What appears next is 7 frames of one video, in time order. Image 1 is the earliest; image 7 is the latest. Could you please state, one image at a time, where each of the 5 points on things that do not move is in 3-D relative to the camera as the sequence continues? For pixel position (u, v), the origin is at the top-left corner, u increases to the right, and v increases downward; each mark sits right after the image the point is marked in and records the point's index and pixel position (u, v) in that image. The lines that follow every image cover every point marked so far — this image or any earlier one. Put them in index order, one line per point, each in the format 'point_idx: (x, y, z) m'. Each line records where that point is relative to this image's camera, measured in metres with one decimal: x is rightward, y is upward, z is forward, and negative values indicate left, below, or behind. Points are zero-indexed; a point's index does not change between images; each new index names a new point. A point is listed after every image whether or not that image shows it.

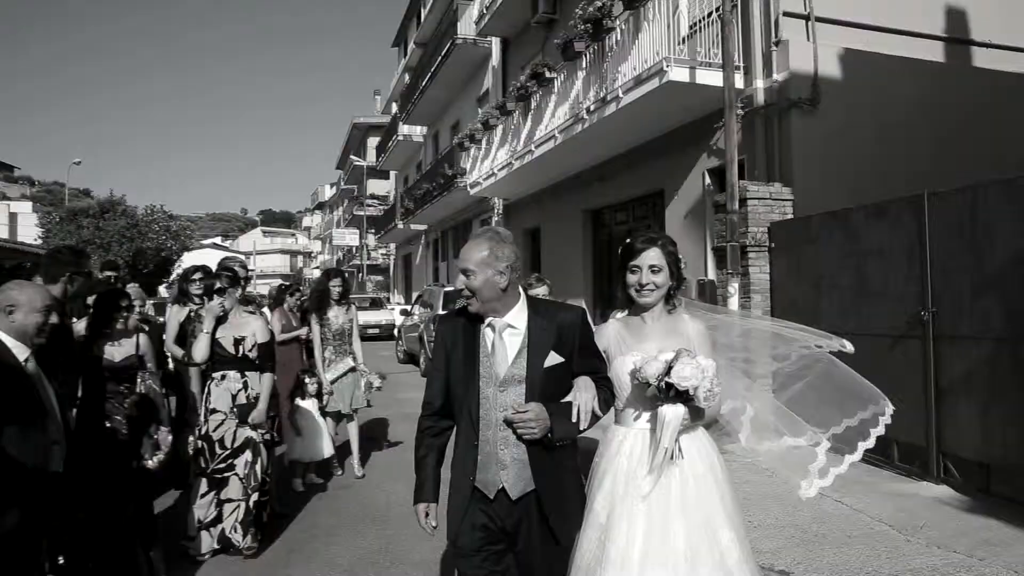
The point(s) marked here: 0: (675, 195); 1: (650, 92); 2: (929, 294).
0: (+2.5, +1.4, +10.7) m
1: (+1.9, +2.7, +9.6) m
2: (+3.4, 0.0, +5.8) m
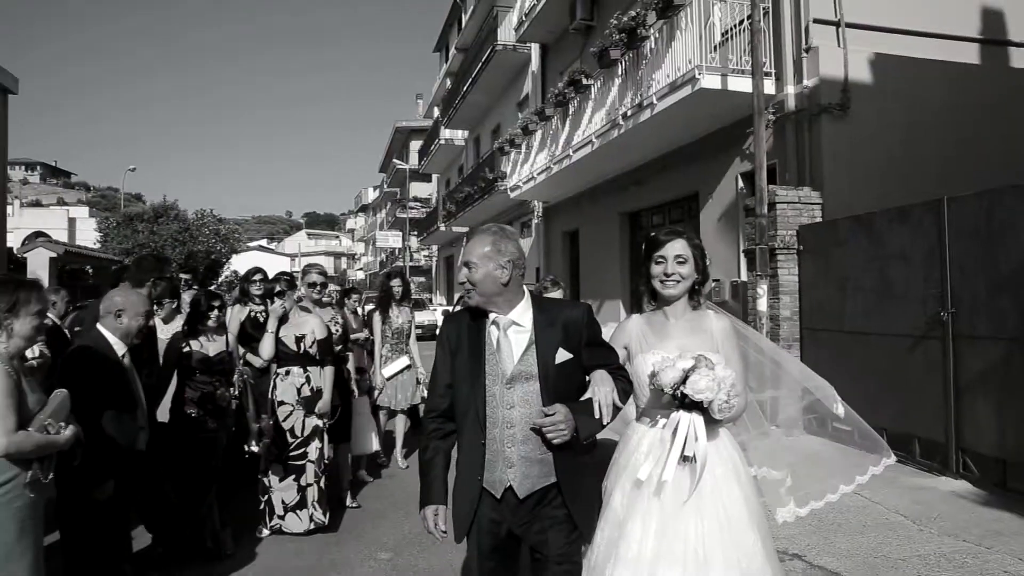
0: (+3.1, +1.4, +11.0) m
1: (+2.4, +2.6, +9.9) m
2: (+3.7, -0.1, +6.0) m
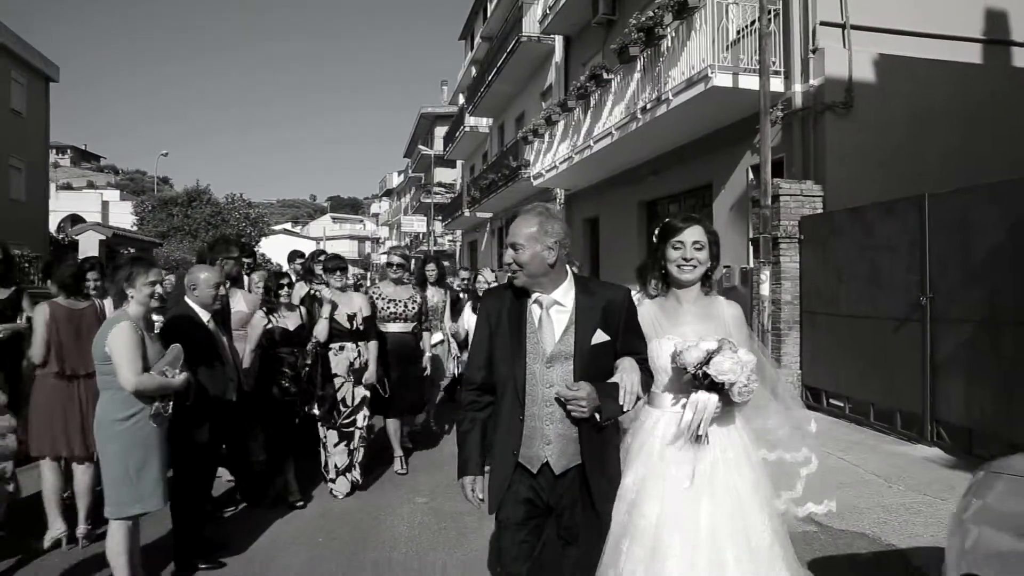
0: (+3.4, +1.6, +11.6) m
1: (+2.7, +2.8, +10.5) m
2: (+3.9, +0.1, +6.6) m
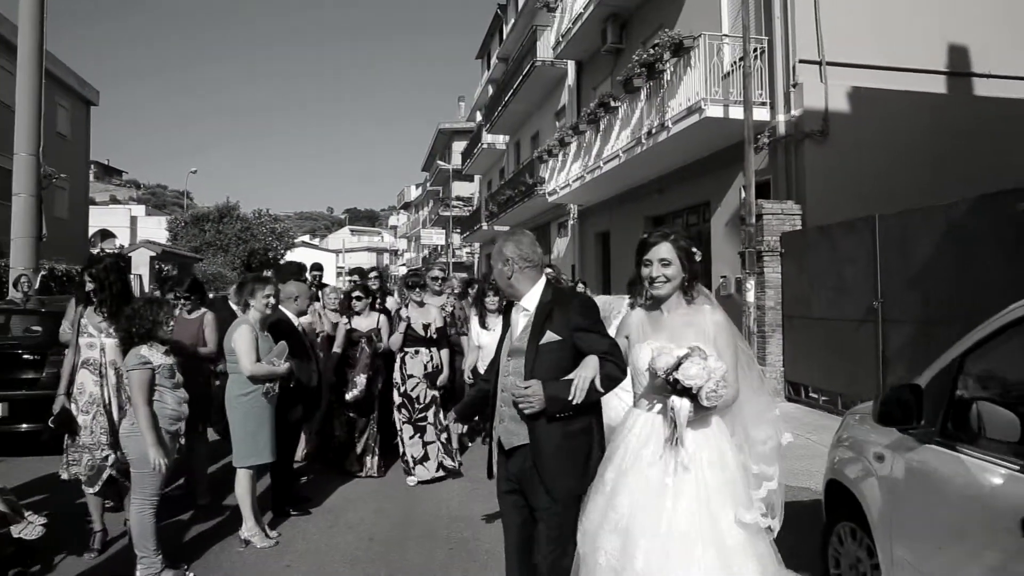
0: (+3.8, +1.5, +12.9) m
1: (+3.0, +2.7, +11.8) m
2: (+4.1, 0.0, +7.8) m
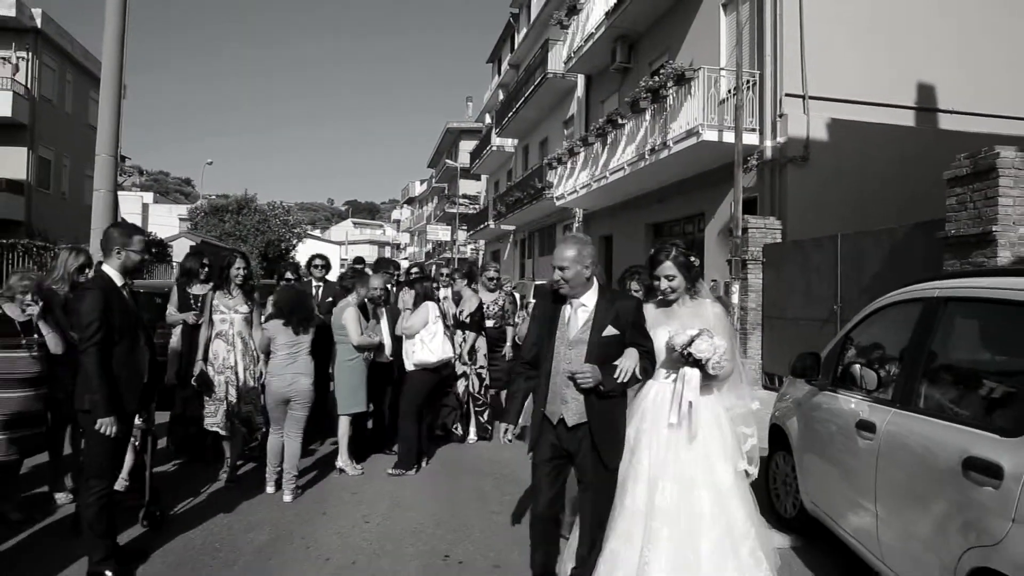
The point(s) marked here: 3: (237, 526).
0: (+4.1, +1.4, +14.5) m
1: (+3.4, +2.7, +13.4) m
2: (+4.4, -0.1, +9.5) m
3: (-2.0, -1.8, +5.3) m
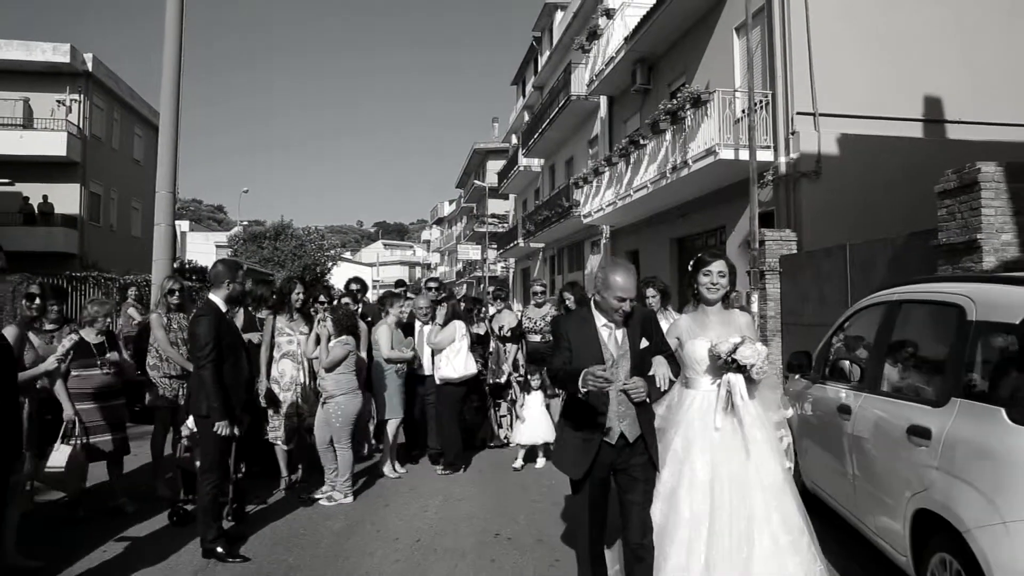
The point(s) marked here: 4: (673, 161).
0: (+4.7, +1.2, +15.2) m
1: (+3.9, +2.5, +14.2) m
2: (+4.8, -0.2, +10.1) m
3: (-1.7, -2.0, +6.1) m
4: (+3.6, +2.8, +15.8) m
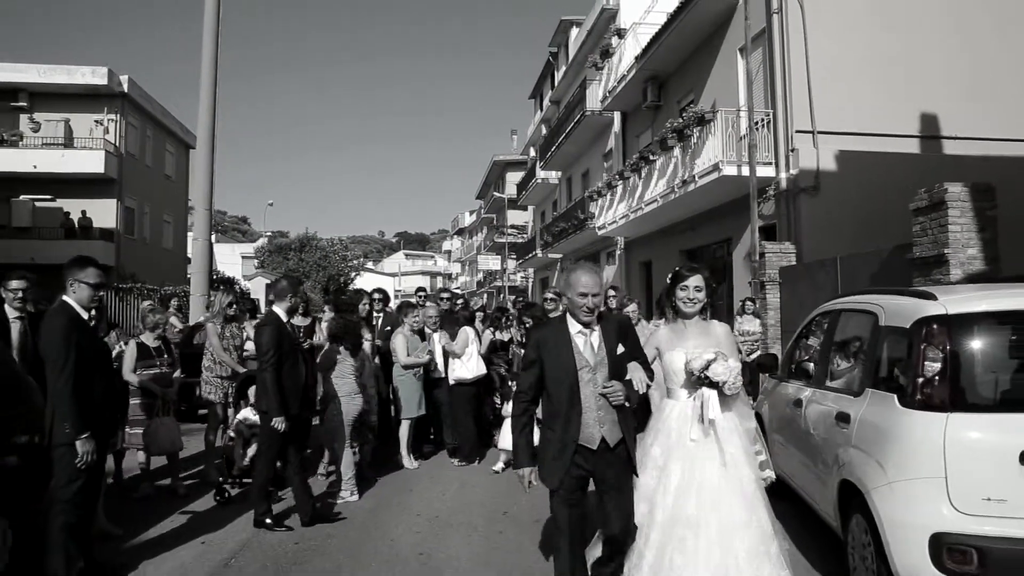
0: (+5.0, +1.0, +15.9) m
1: (+4.2, +2.3, +14.9) m
2: (+5.0, -0.3, +10.8) m
3: (-1.6, -2.1, +7.0) m
4: (+3.9, +2.6, +16.5) m
